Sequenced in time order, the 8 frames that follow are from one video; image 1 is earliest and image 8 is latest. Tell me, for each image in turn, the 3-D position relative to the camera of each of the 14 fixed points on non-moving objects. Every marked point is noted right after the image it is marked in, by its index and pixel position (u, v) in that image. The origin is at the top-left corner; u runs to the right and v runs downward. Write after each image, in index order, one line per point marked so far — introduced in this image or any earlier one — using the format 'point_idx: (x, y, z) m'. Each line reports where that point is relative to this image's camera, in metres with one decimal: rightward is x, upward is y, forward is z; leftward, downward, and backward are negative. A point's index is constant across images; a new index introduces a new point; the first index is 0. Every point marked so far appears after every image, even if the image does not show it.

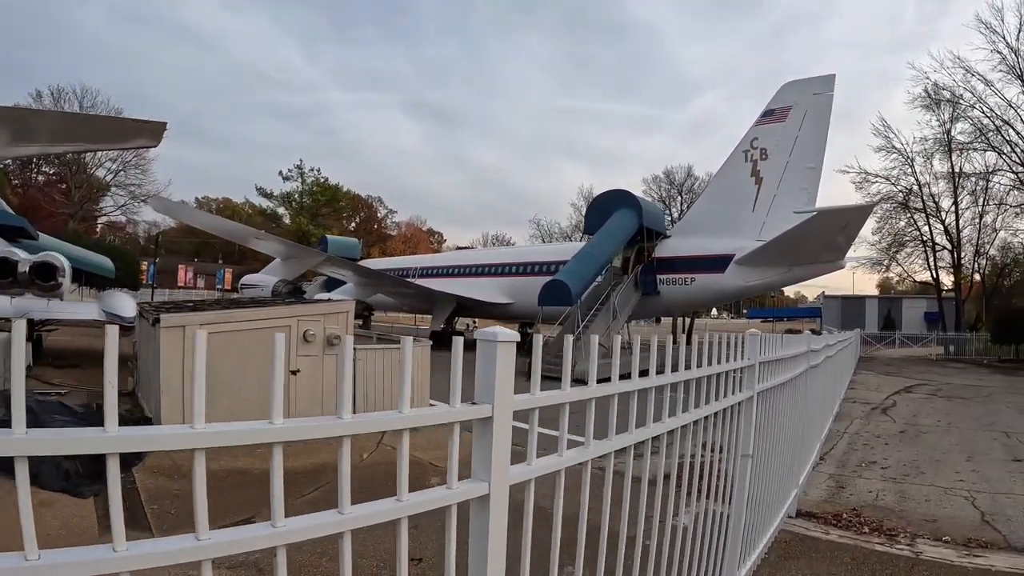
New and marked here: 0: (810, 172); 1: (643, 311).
0: (+7.5, +2.9, +15.8) m
1: (+3.7, -0.7, +18.2) m
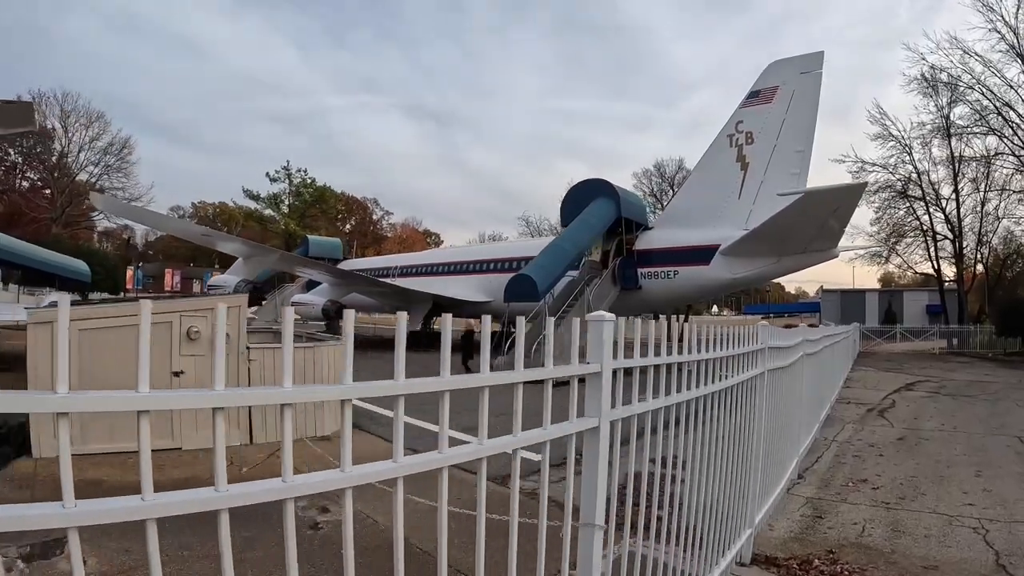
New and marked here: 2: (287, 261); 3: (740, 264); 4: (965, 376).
0: (+6.7, +3.1, +14.8) m
1: (+3.0, -0.5, +17.1) m
2: (-6.8, +0.9, +19.3) m
3: (+5.2, +0.6, +14.6) m
4: (+12.1, -2.4, +17.1) m
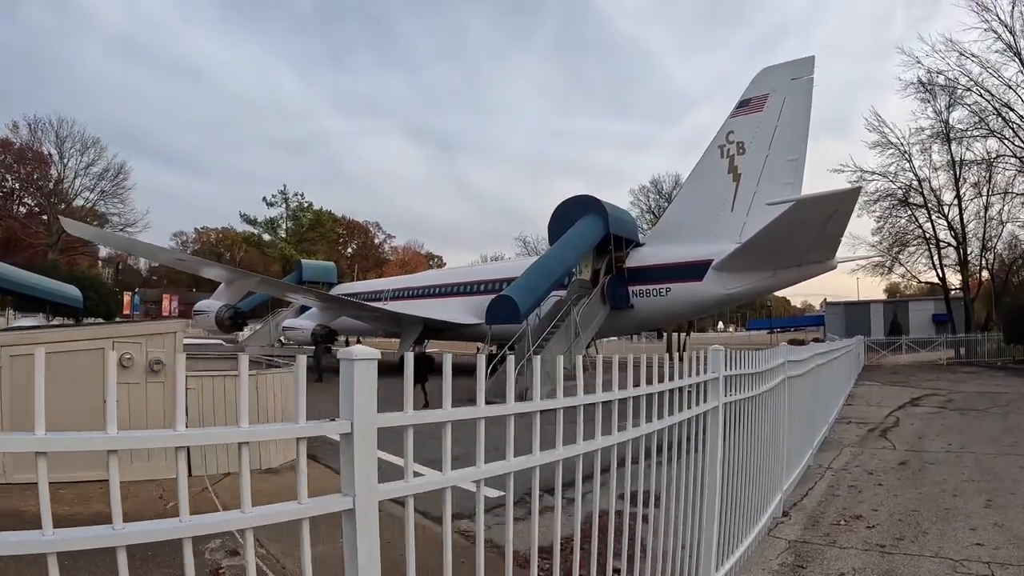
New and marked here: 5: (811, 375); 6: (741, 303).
0: (+6.3, +2.8, +14.3) m
1: (+2.7, -1.0, +16.5) m
2: (-7.1, +0.1, +18.8) m
3: (+4.9, +0.2, +14.0) m
4: (+11.9, -2.6, +16.4) m
5: (+3.9, -1.2, +8.2) m
6: (+5.2, -0.4, +14.5) m
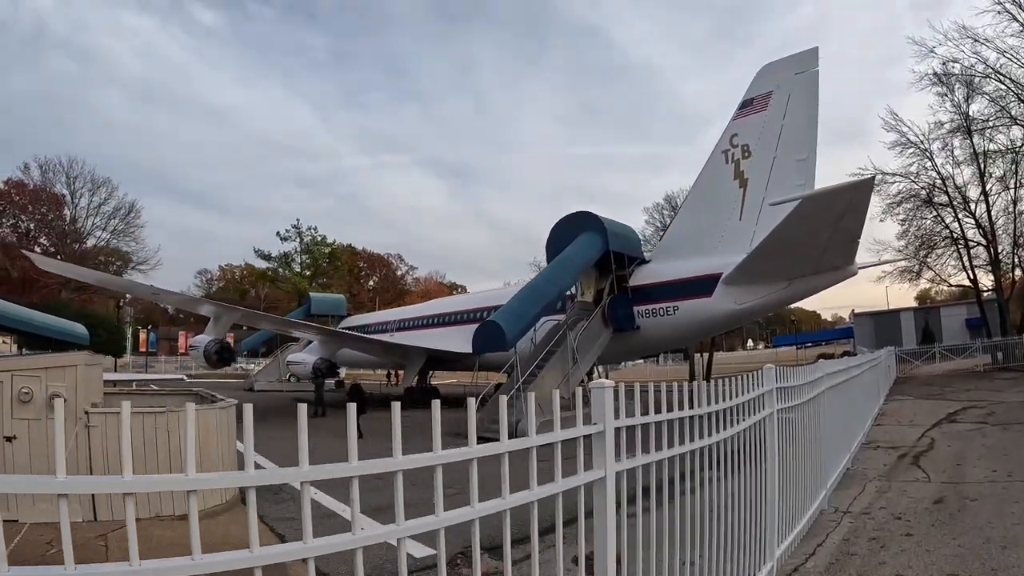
0: (+6.0, +2.6, +13.3) m
1: (+2.7, -1.5, +15.5) m
2: (-7.1, -0.9, +18.2) m
3: (+4.7, 0.0, +13.0) m
4: (+11.9, -2.6, +14.9) m
5: (+3.6, -1.3, +7.1) m
6: (+5.0, -0.6, +13.4) m
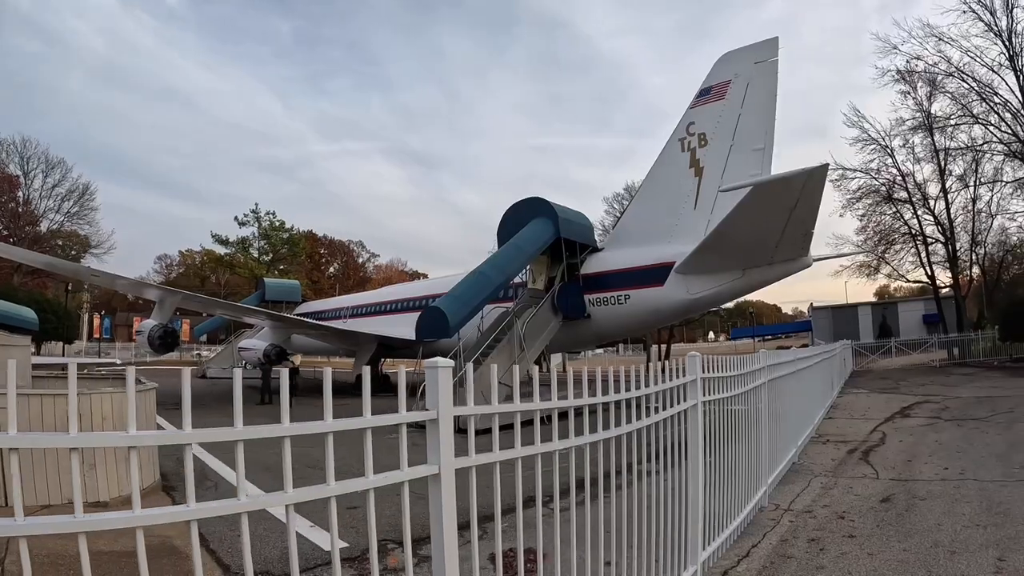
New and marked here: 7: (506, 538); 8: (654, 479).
0: (+5.0, +2.8, +12.9) m
1: (+1.5, -1.2, +15.0) m
2: (-8.3, -0.4, +17.3) m
3: (+3.7, +0.2, +12.6) m
4: (+10.7, -2.5, +15.0) m
5: (+2.8, -1.1, +6.7) m
6: (+4.0, -0.4, +13.1) m
7: (0.0, -1.9, +4.9) m
8: (+0.9, -1.2, +4.0) m
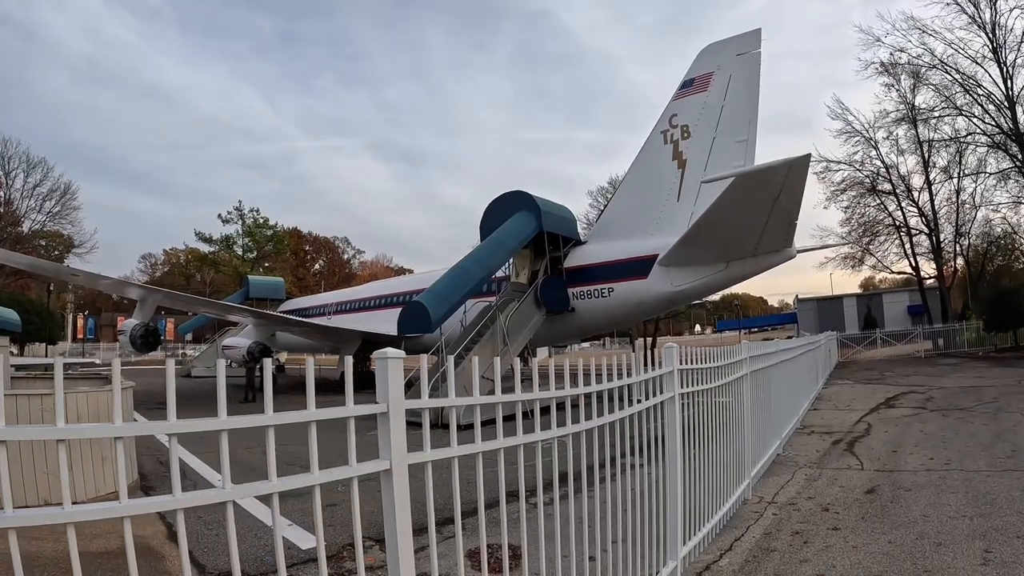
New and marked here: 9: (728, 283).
0: (+4.7, +2.9, +12.8) m
1: (+1.2, -1.0, +14.9) m
2: (-8.7, -0.3, +17.0) m
3: (+3.4, +0.3, +12.5) m
4: (+10.4, -2.2, +15.0) m
5: (+2.6, -1.0, +6.6) m
6: (+3.7, -0.2, +13.0) m
7: (-0.2, -1.9, +4.8) m
8: (+0.8, -1.1, +3.9) m
9: (+4.2, +0.2, +12.1) m
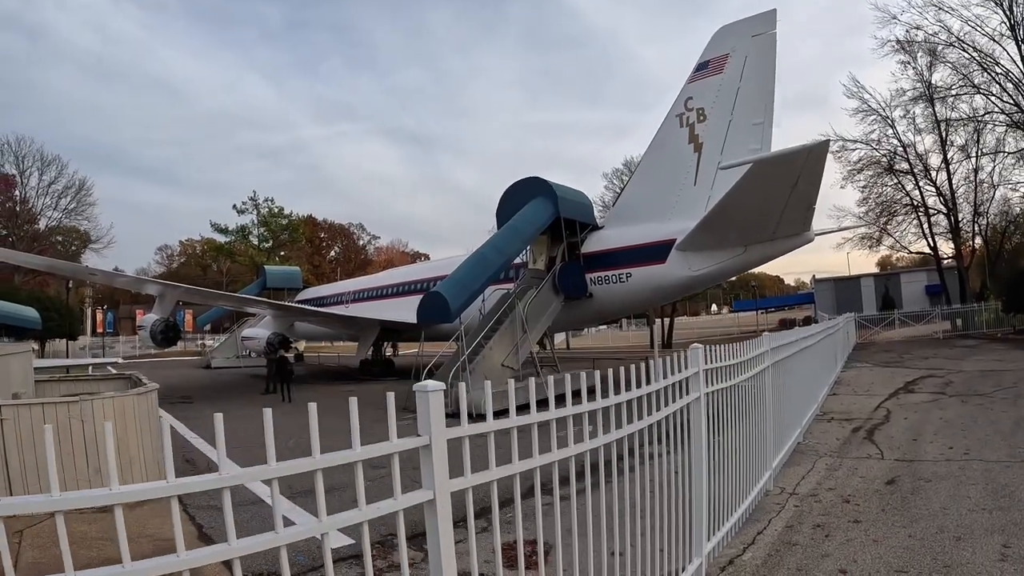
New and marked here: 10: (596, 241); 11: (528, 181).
0: (+4.9, +3.2, +12.8) m
1: (+1.6, -0.7, +15.0) m
2: (-8.3, -0.2, +17.2) m
3: (+3.7, +0.6, +12.5) m
4: (+10.8, -1.8, +14.9) m
5: (+2.8, -0.9, +6.7) m
6: (+4.0, 0.0, +13.0) m
7: (0.0, -1.9, +4.9) m
8: (+0.9, -1.1, +4.0) m
9: (+4.5, +0.4, +12.1) m
10: (+1.9, +1.0, +14.2) m
11: (+0.3, +2.3, +13.8) m
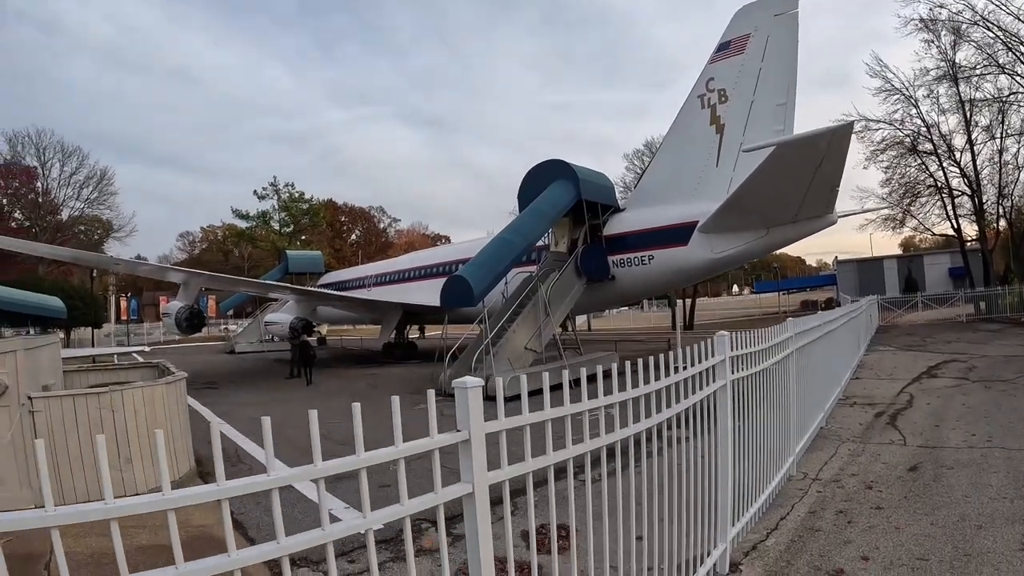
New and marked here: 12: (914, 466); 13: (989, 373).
0: (+5.3, +3.5, +12.6) m
1: (+2.0, -0.4, +15.1) m
2: (-7.8, +0.2, +17.6) m
3: (+4.1, +0.9, +12.5) m
4: (+11.3, -1.4, +14.8) m
5: (+3.1, -0.8, +6.7) m
6: (+4.4, +0.3, +13.0) m
7: (+0.2, -1.8, +5.1) m
8: (+1.1, -1.1, +4.1) m
9: (+4.9, +0.7, +12.0) m
10: (+2.3, +1.4, +14.2) m
11: (+0.8, +2.7, +13.8) m
12: (+3.5, -1.5, +5.5) m
13: (+8.4, -1.5, +11.2) m
